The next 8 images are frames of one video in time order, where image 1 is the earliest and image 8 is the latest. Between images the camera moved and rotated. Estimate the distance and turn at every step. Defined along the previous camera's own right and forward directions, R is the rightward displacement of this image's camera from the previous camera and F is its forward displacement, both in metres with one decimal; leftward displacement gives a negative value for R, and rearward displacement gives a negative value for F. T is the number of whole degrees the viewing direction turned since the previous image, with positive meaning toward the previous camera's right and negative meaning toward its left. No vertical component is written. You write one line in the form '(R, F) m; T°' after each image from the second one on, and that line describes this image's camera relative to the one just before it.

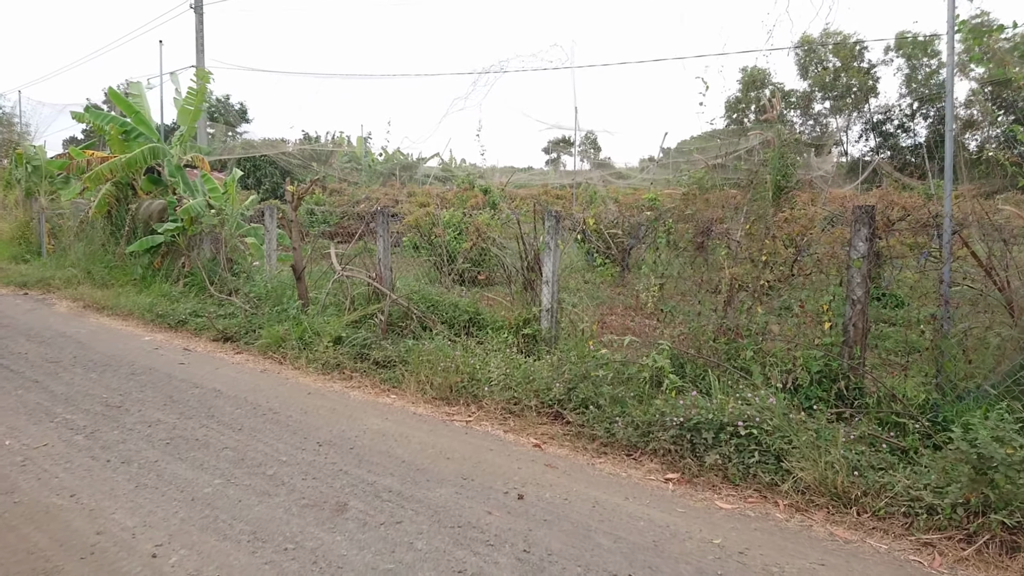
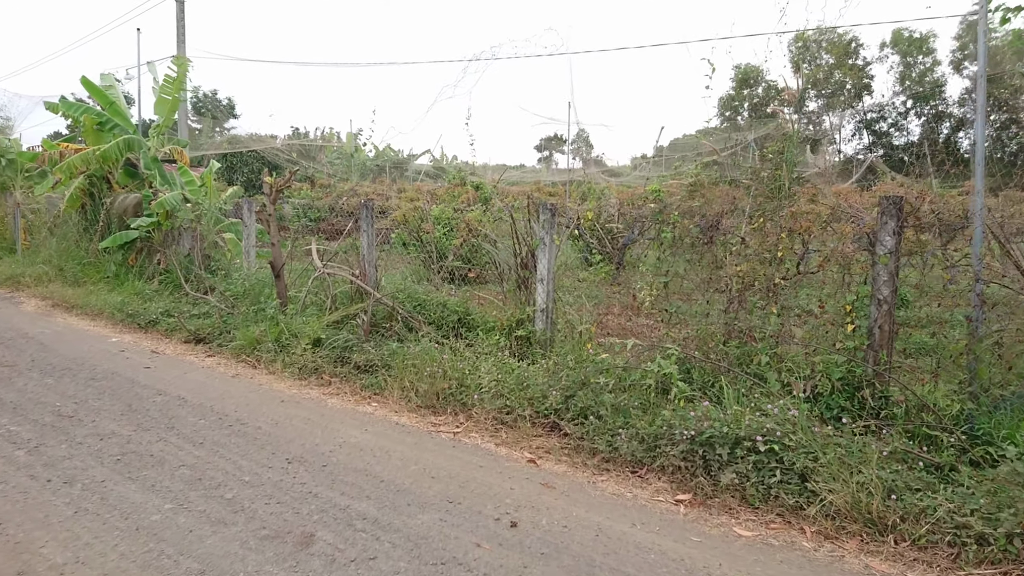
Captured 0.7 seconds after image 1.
(0.0, +0.4) m; +1°
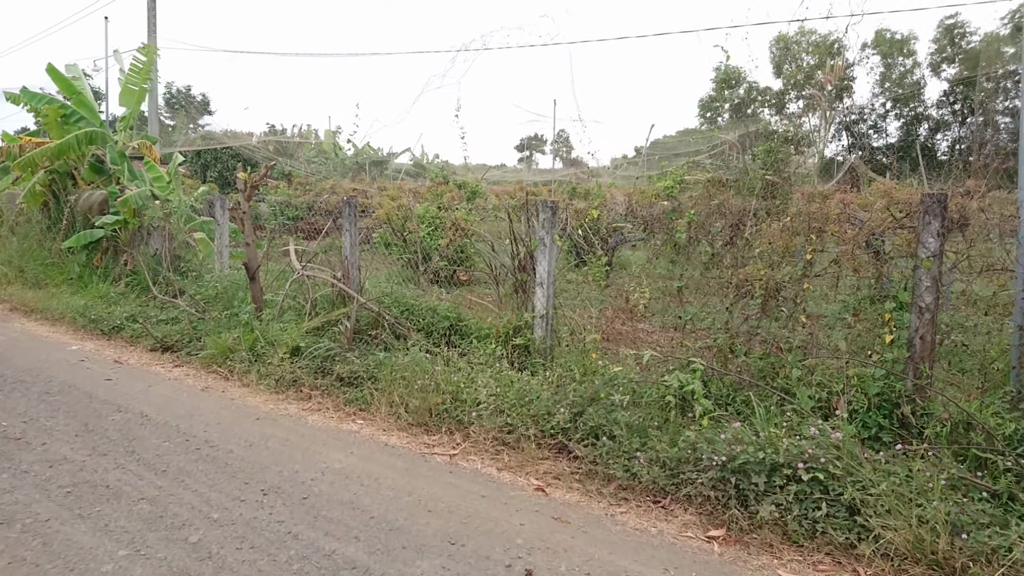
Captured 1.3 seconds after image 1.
(-0.1, +0.4) m; +2°
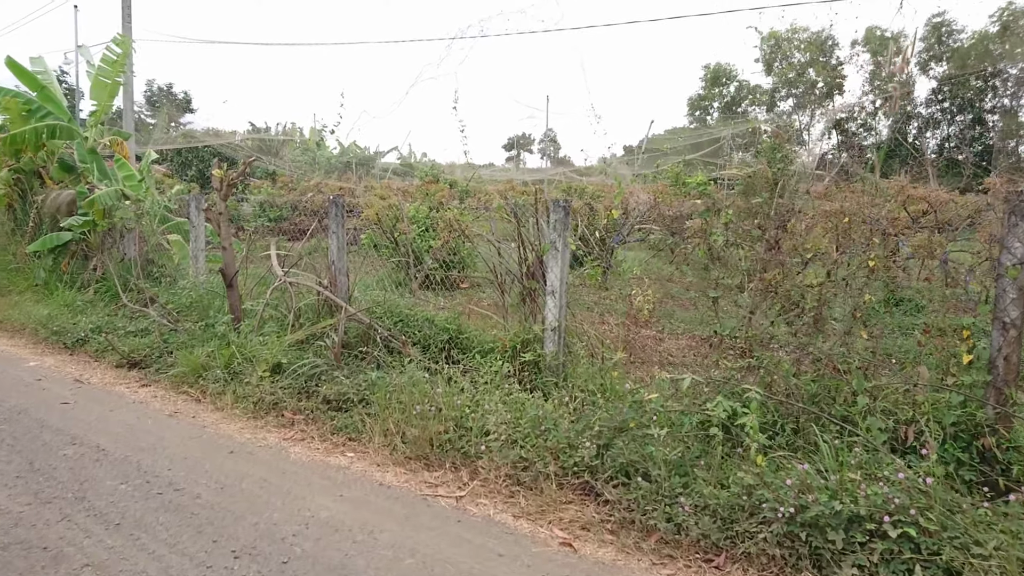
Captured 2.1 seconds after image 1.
(-0.1, +0.5) m; +1°
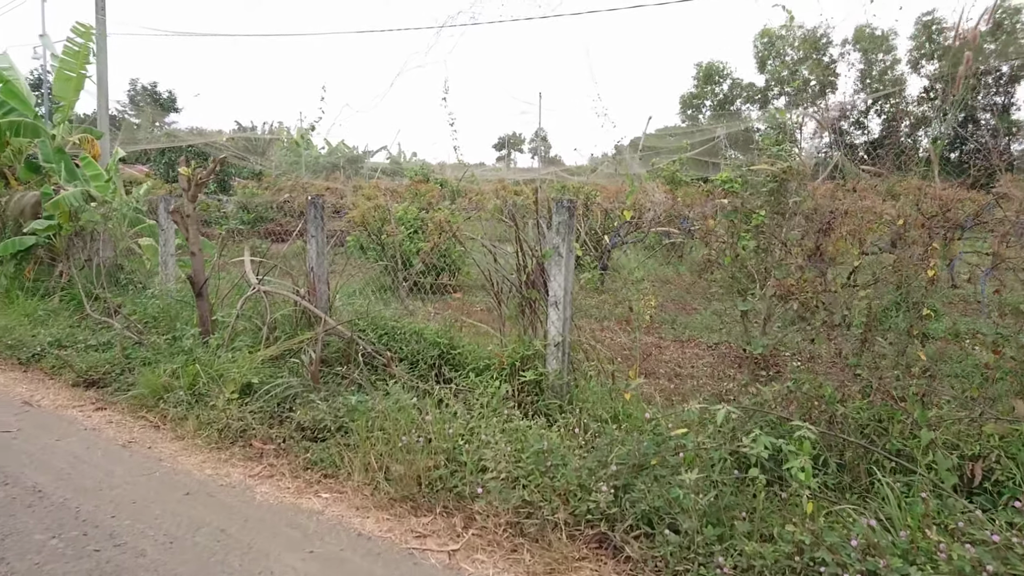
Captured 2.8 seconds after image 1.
(0.0, +0.4) m; +1°
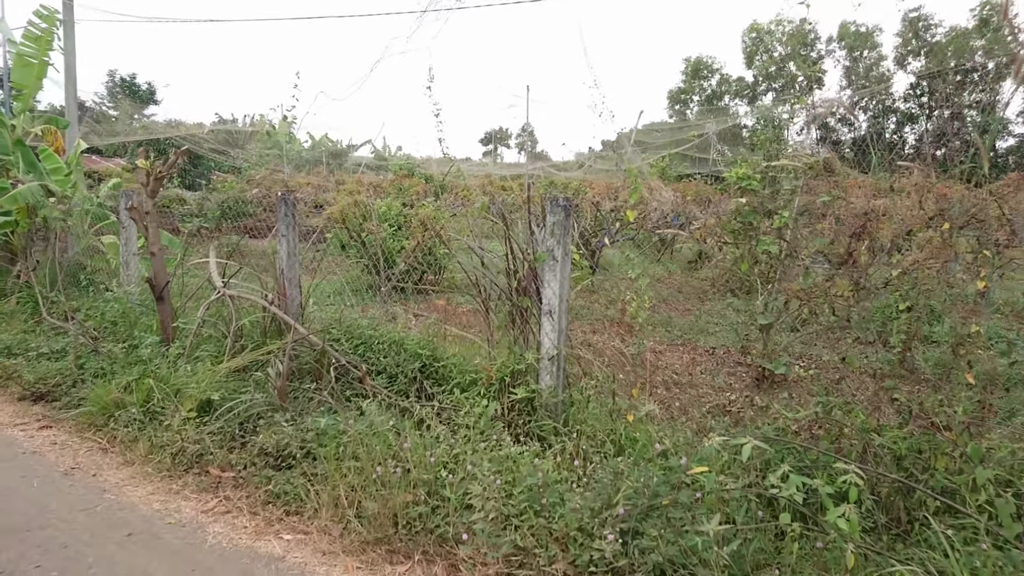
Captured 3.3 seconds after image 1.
(0.0, +0.3) m; +1°
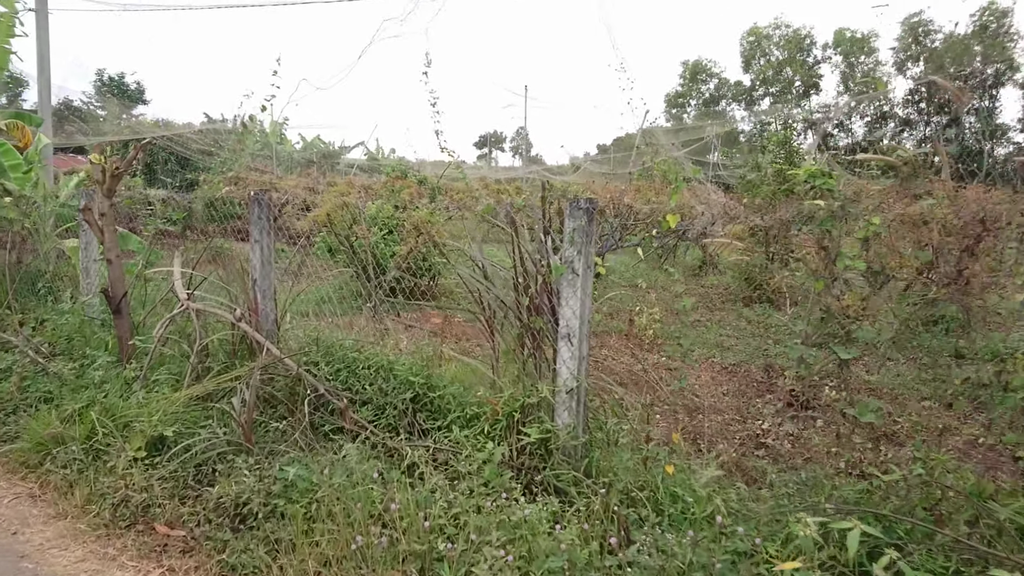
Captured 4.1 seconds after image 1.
(-0.1, +0.5) m; +1°
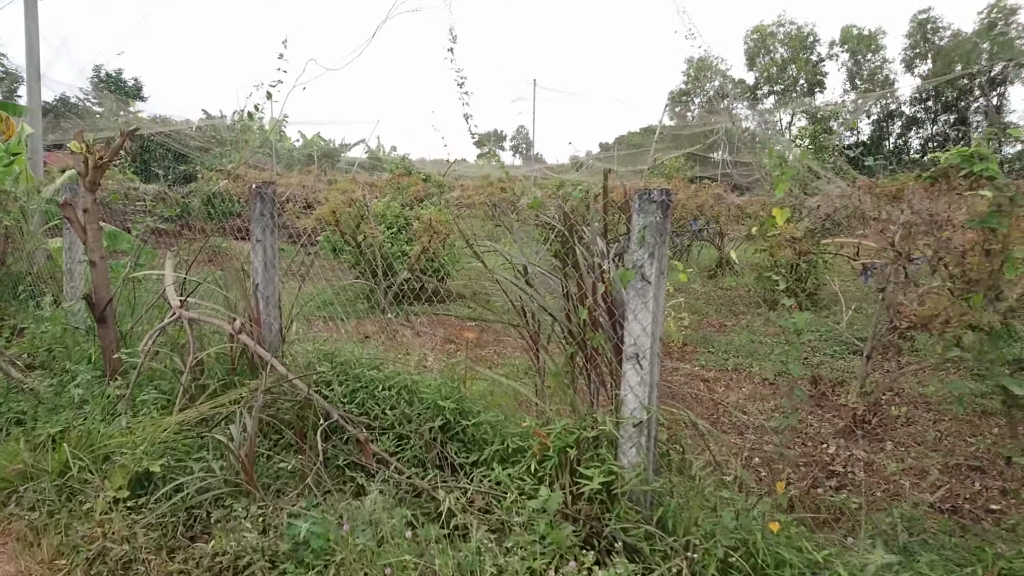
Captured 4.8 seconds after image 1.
(-0.2, +0.4) m; 0°
